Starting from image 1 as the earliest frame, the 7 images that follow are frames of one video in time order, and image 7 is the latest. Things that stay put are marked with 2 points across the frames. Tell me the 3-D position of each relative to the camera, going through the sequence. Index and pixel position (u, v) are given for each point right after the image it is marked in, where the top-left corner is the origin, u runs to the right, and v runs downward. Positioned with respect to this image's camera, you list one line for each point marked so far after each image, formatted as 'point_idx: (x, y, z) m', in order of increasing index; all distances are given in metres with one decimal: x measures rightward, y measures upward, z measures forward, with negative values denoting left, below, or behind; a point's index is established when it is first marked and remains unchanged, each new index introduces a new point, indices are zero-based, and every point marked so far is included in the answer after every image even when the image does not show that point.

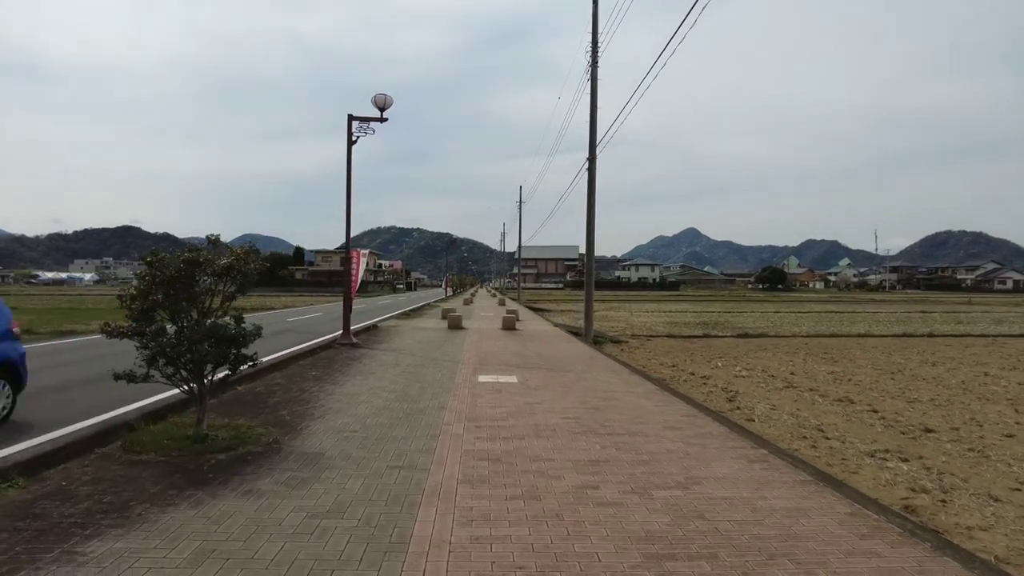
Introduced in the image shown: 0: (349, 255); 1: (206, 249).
0: (-3.7, +0.7, +14.8) m
1: (-2.8, +0.3, +5.9) m
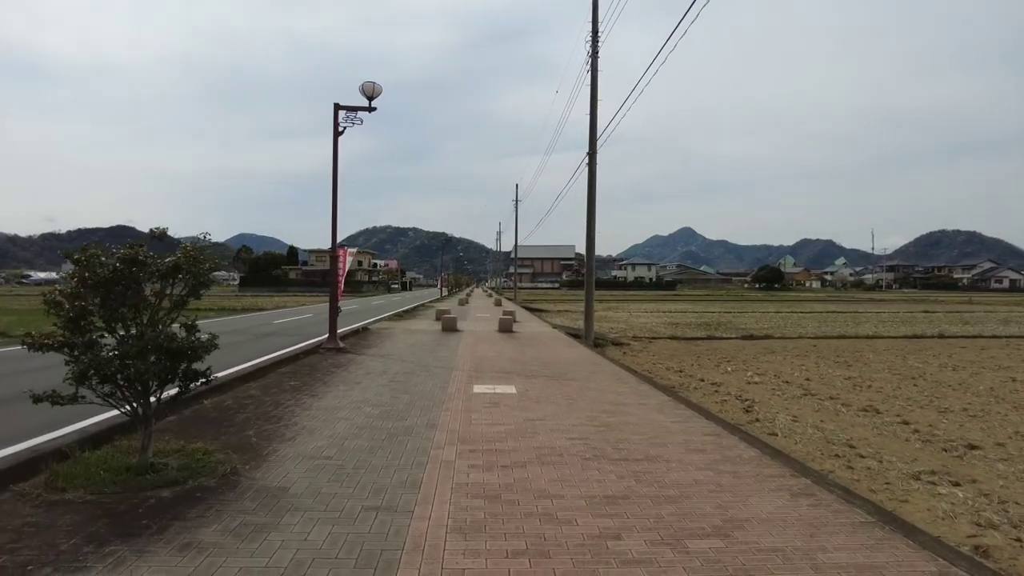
0: (-3.8, +0.7, +13.9) m
1: (-2.8, +0.3, +5.0) m
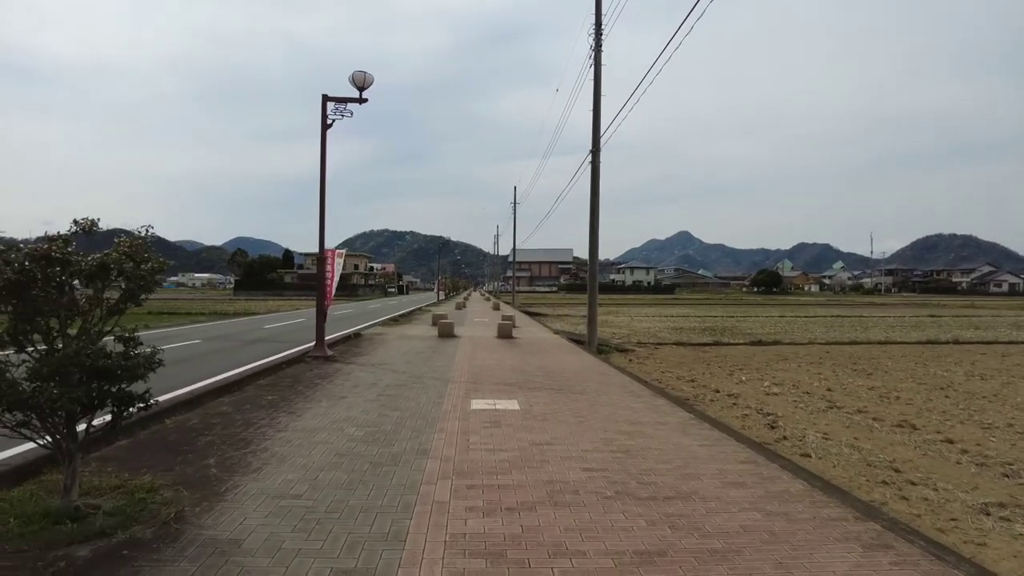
0: (-3.7, +0.7, +13.0) m
1: (-2.7, +0.3, +4.1) m
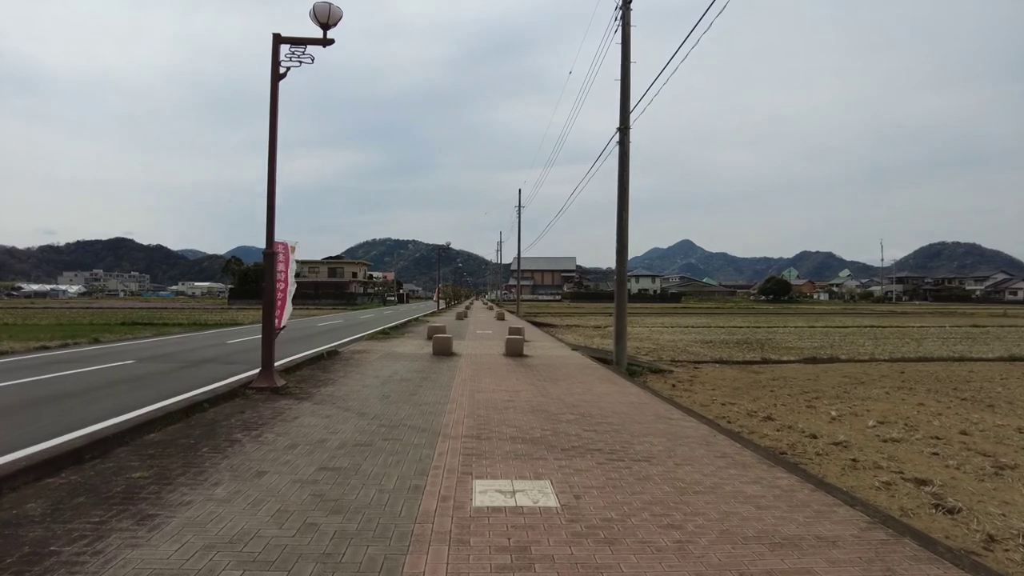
0: (-3.5, +0.6, +9.6) m
1: (-2.5, +0.3, +0.7) m
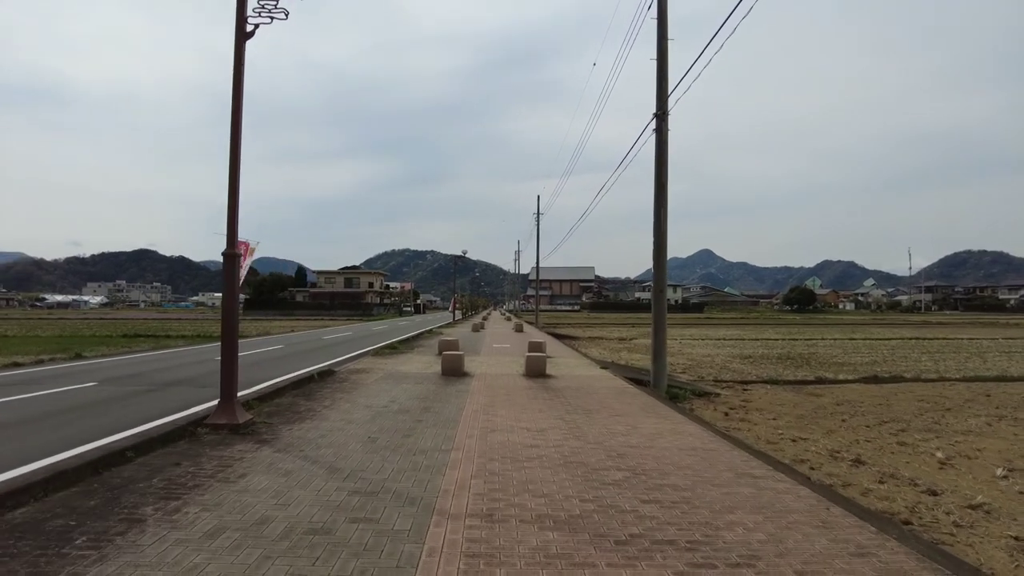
0: (-3.2, +0.4, +7.7) m
1: (-2.5, +0.3, -1.2) m
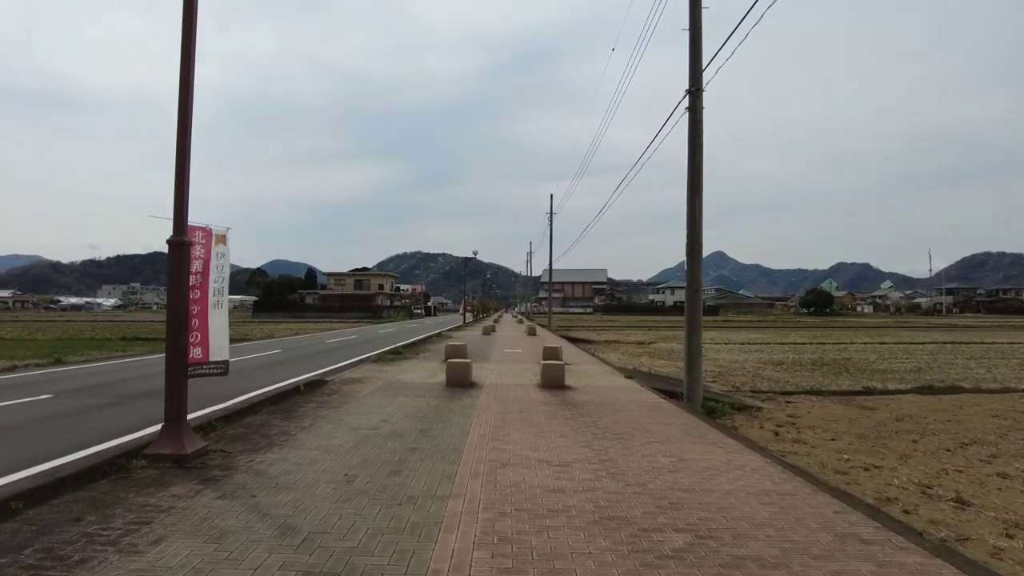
0: (-3.1, +0.5, +6.2) m
1: (-2.5, +0.4, -2.8) m
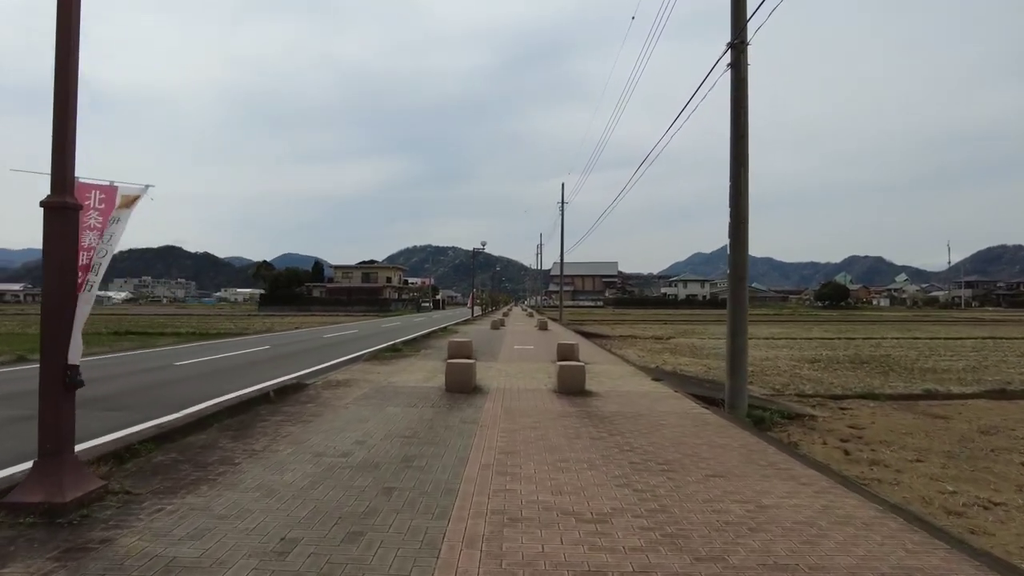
0: (-3.0, +0.6, +4.4) m
1: (-2.6, +0.5, -4.5) m
